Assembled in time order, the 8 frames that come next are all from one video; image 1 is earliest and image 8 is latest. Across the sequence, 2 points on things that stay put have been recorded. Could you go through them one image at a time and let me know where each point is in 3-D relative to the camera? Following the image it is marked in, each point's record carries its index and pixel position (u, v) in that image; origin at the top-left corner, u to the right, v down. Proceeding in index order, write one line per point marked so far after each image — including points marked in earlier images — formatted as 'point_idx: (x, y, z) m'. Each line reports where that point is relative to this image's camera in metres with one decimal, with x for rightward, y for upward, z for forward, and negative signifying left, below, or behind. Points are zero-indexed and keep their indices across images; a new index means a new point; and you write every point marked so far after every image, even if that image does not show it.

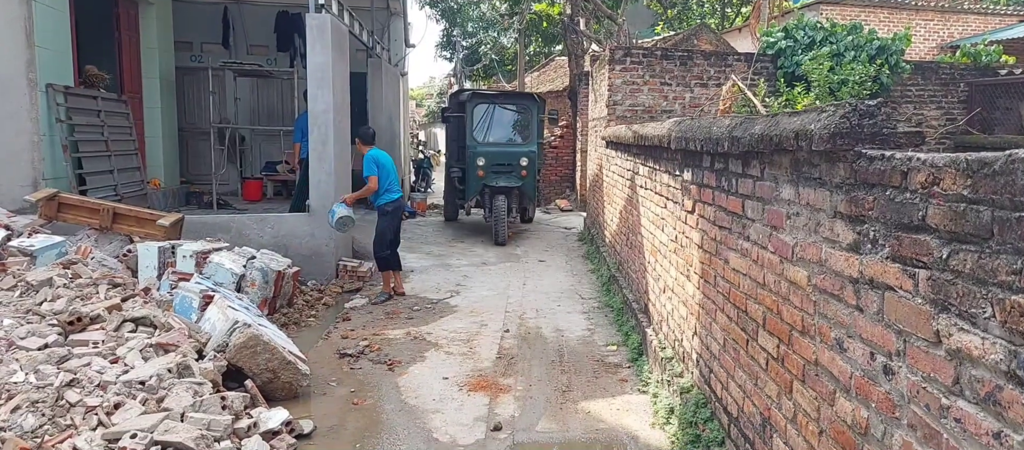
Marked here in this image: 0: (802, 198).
0: (+1.1, +0.1, +2.7) m
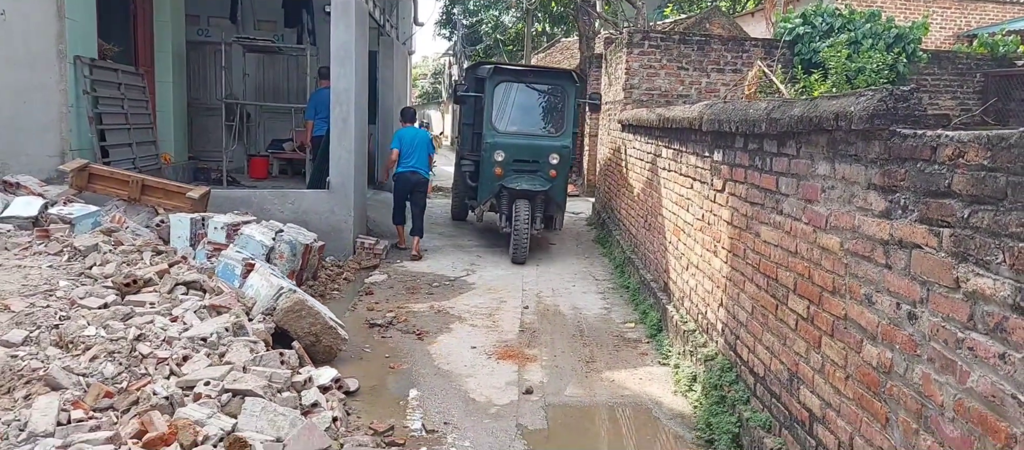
0: (+1.3, +0.2, +3.0) m
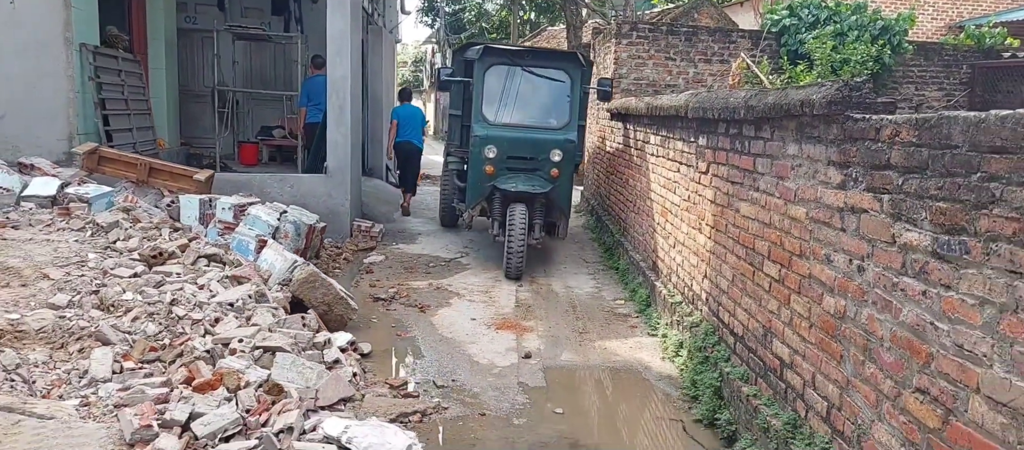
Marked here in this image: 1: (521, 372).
0: (+1.4, +0.3, +3.6) m
1: (+0.1, -1.0, +5.2) m
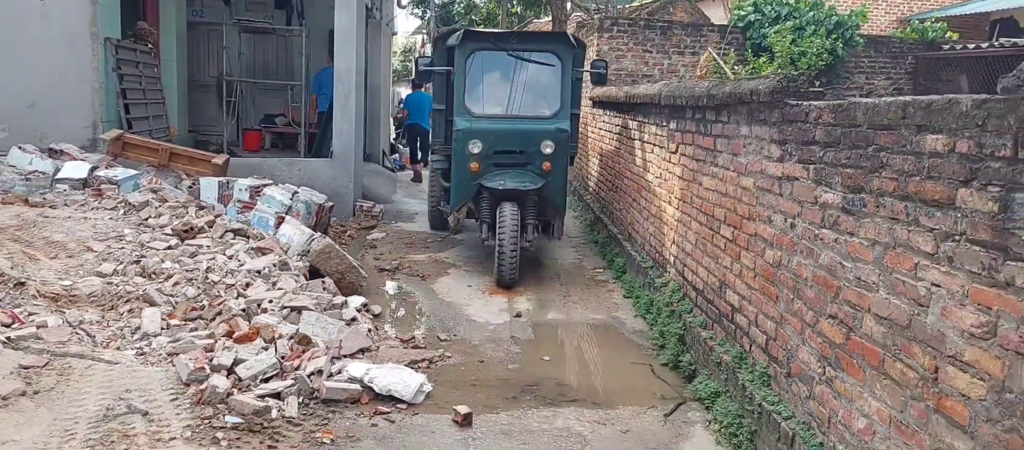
0: (+1.4, +0.5, +4.2) m
1: (0.0, -0.8, +5.9) m
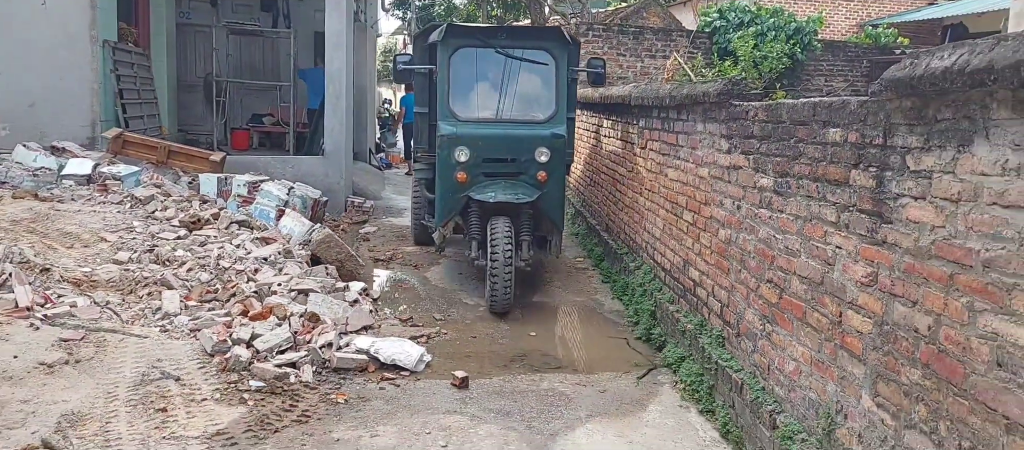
0: (+1.3, +0.6, +4.7) m
1: (-0.1, -0.7, +6.4) m
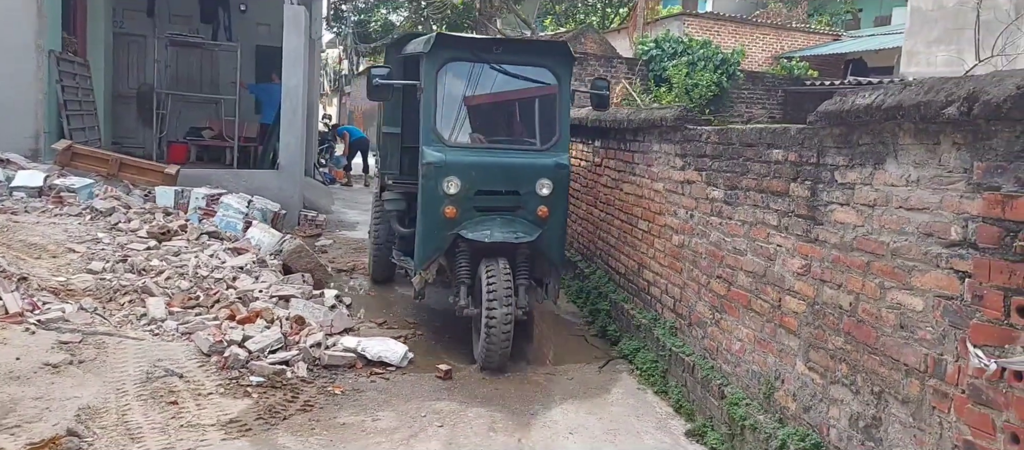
0: (+1.1, +0.6, +5.4) m
1: (-0.4, -0.8, +6.8) m
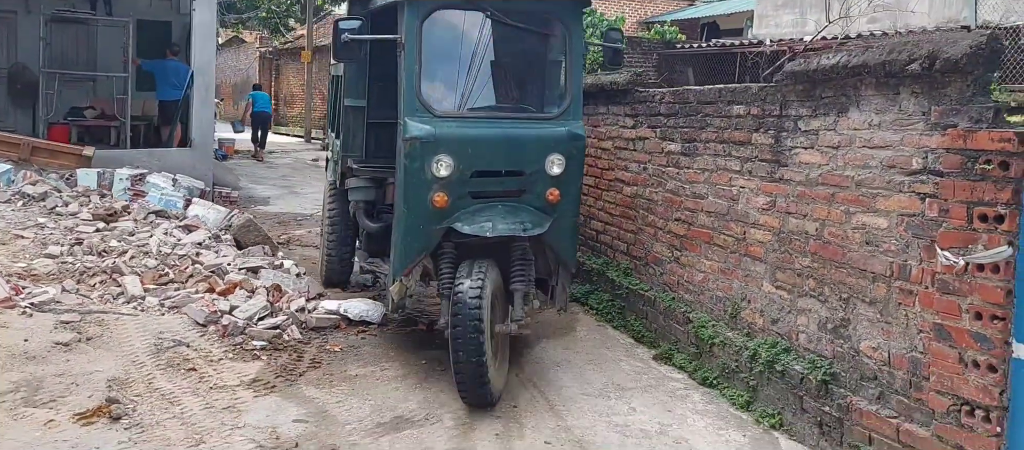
0: (+0.8, +0.9, +5.9) m
1: (-0.8, -0.5, +7.2) m
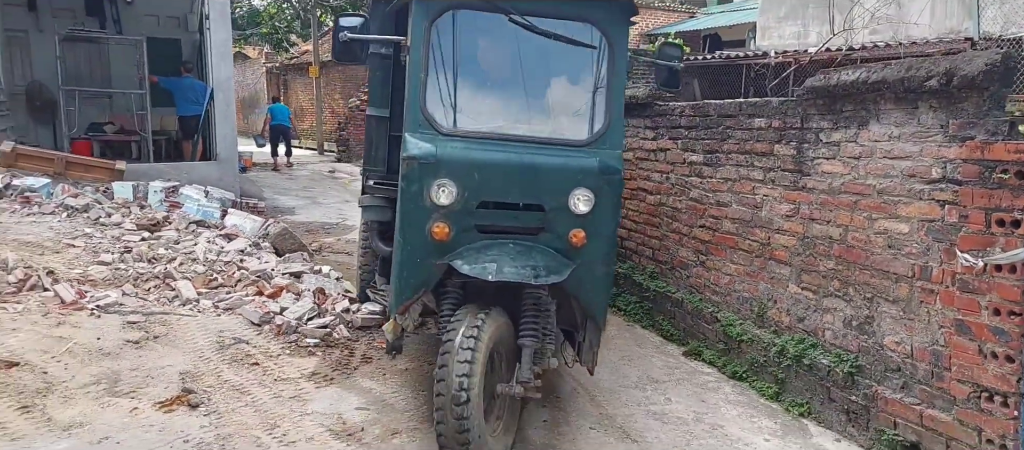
0: (+1.1, +0.9, +6.3) m
1: (-0.5, -0.6, +7.5) m
